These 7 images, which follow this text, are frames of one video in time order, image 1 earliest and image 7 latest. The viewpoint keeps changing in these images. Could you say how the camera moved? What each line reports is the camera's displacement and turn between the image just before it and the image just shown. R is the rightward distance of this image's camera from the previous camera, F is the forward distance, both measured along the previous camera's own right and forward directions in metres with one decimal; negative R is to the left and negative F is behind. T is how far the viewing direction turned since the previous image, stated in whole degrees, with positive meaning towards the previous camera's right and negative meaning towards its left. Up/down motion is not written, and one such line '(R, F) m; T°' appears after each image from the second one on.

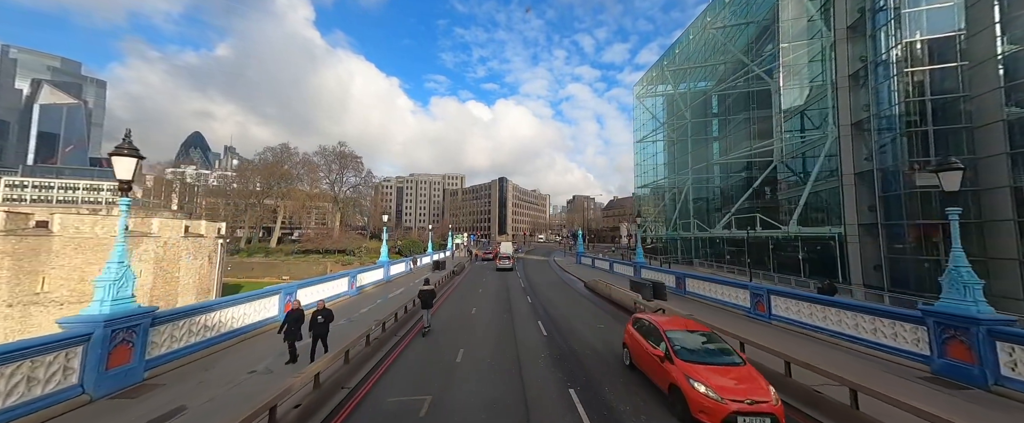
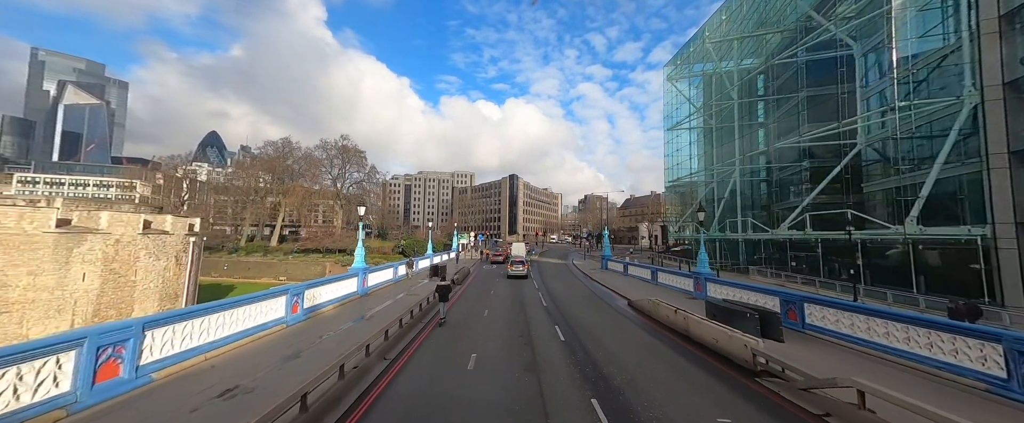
(-0.3, +4.1) m; -2°
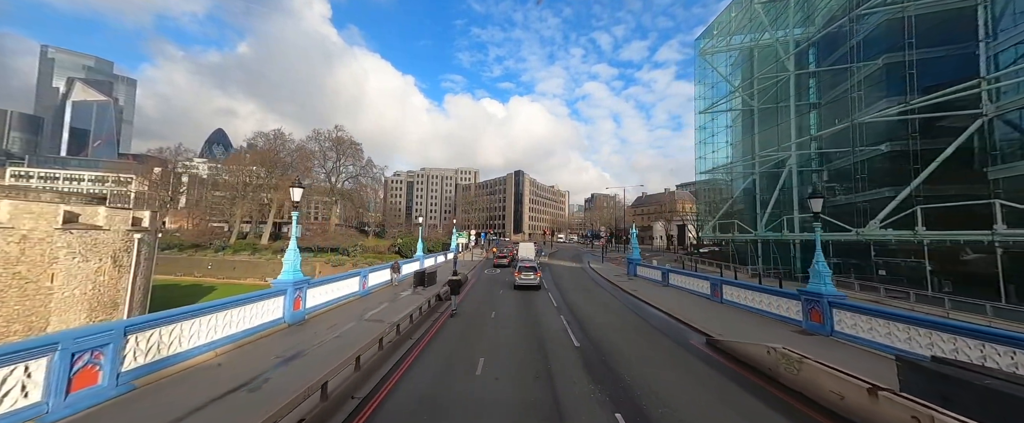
(-0.2, +4.1) m; -1°
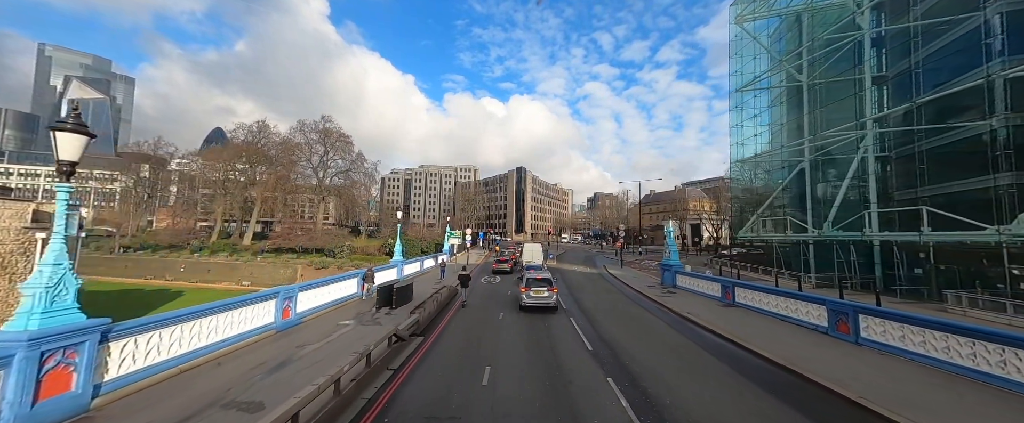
(-0.1, +4.2) m; 0°
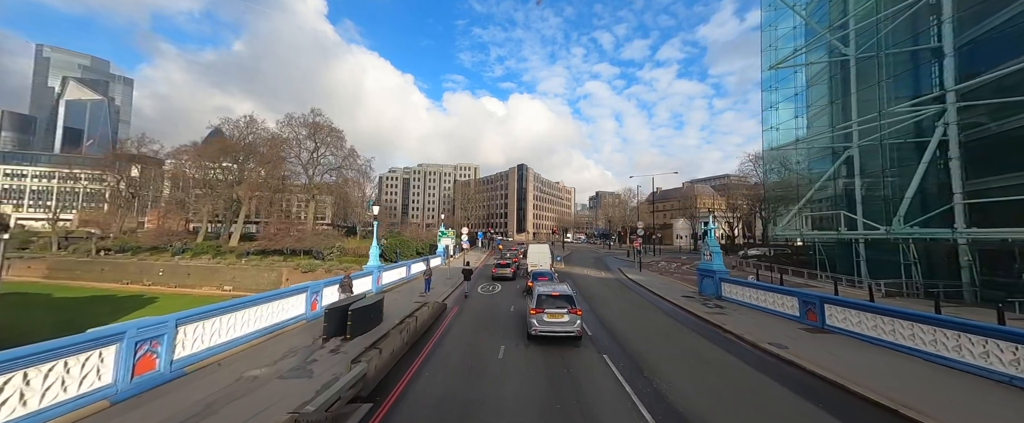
(-0.1, +2.9) m; 0°
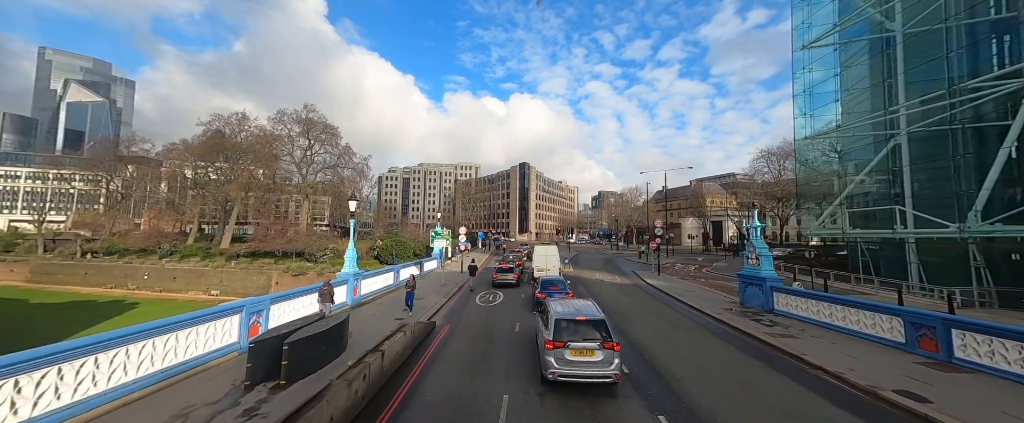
(-0.1, +2.1) m; 0°
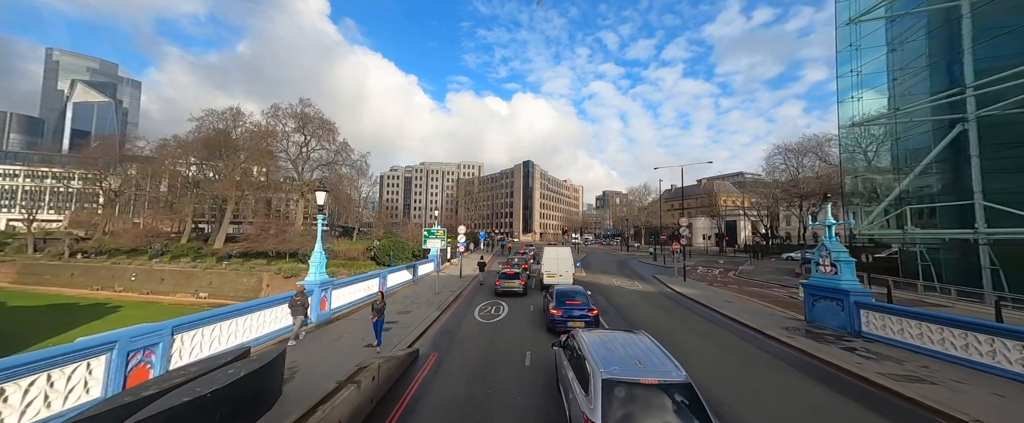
(-0.1, +2.1) m; -1°
